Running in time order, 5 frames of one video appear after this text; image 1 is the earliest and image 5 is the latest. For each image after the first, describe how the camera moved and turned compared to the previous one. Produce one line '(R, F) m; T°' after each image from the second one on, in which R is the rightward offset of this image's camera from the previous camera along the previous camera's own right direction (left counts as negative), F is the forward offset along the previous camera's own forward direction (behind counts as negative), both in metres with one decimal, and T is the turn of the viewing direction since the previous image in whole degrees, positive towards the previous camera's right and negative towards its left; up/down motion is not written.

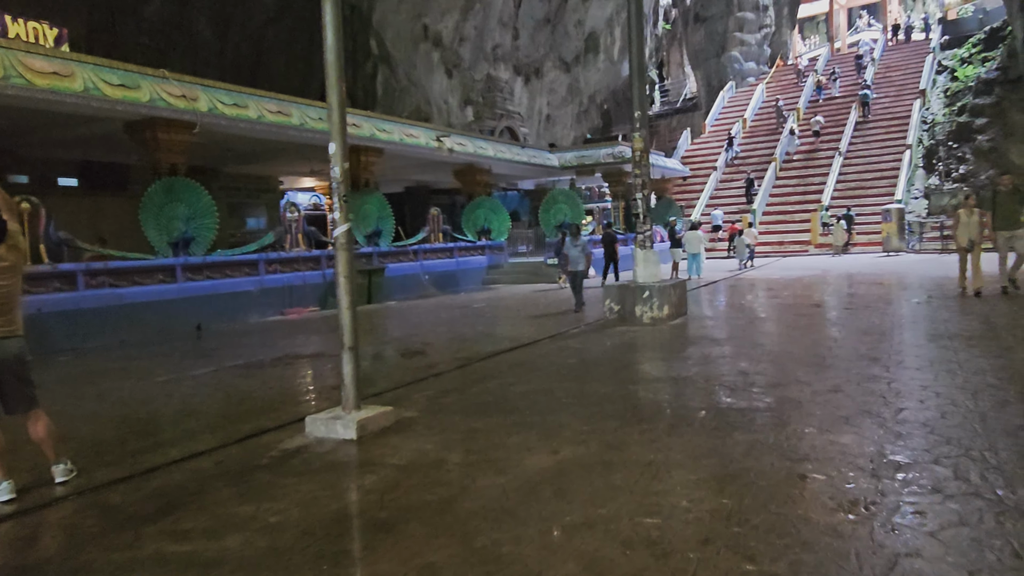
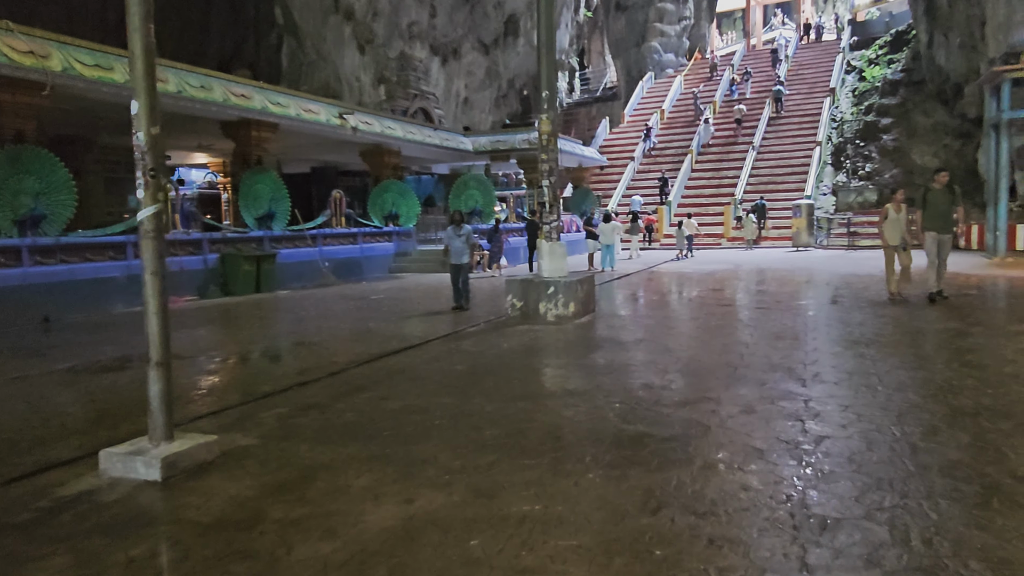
(+0.3, +0.6) m; +6°
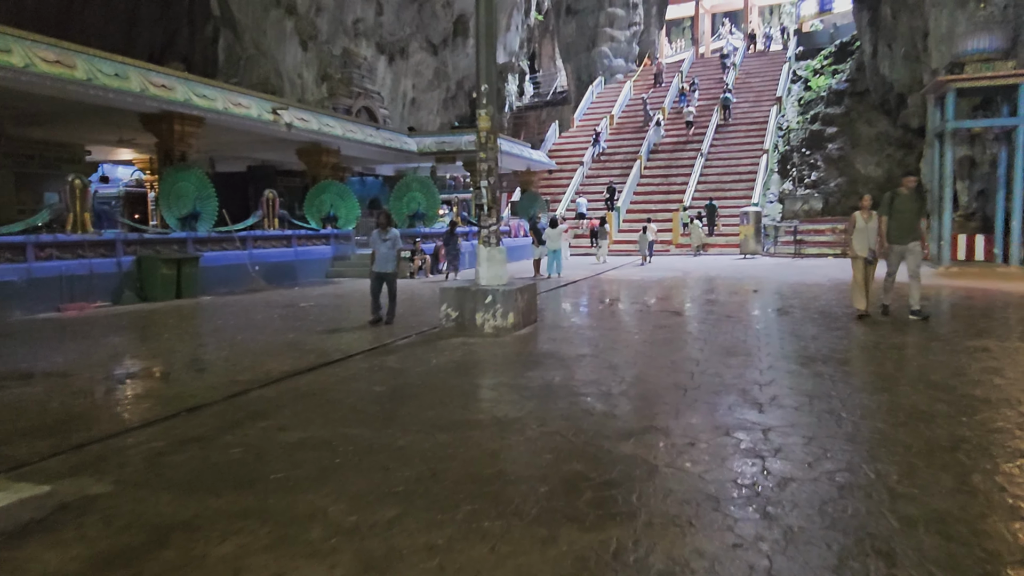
(+0.1, +0.5) m; +4°
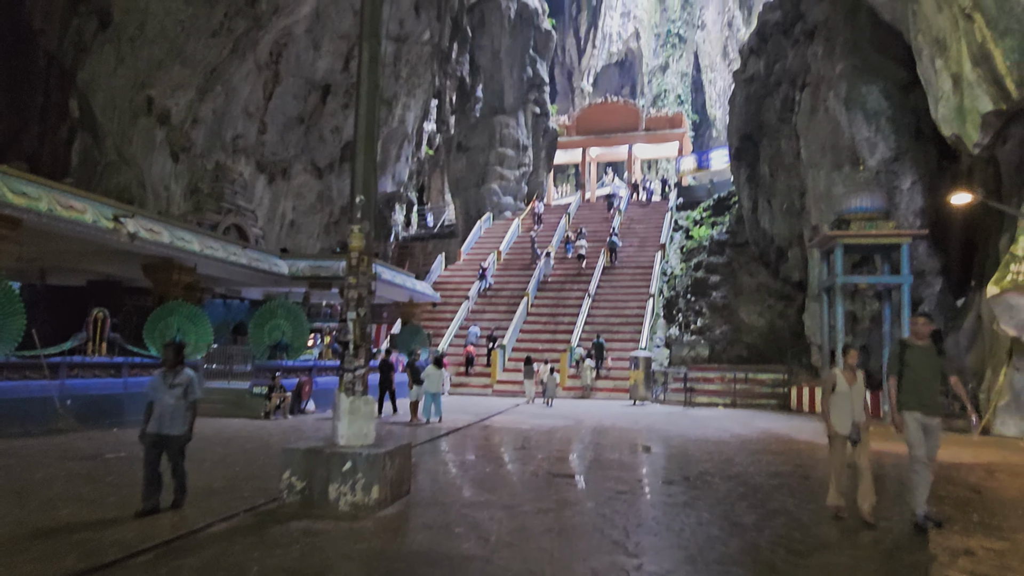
(+0.1, +1.3) m; +9°
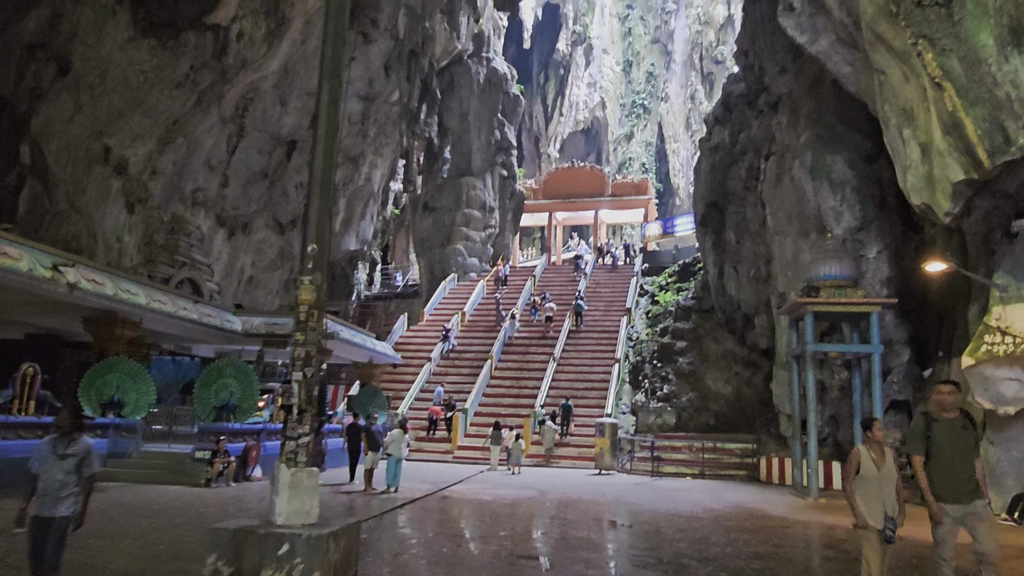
(0.0, +0.4) m; +3°
